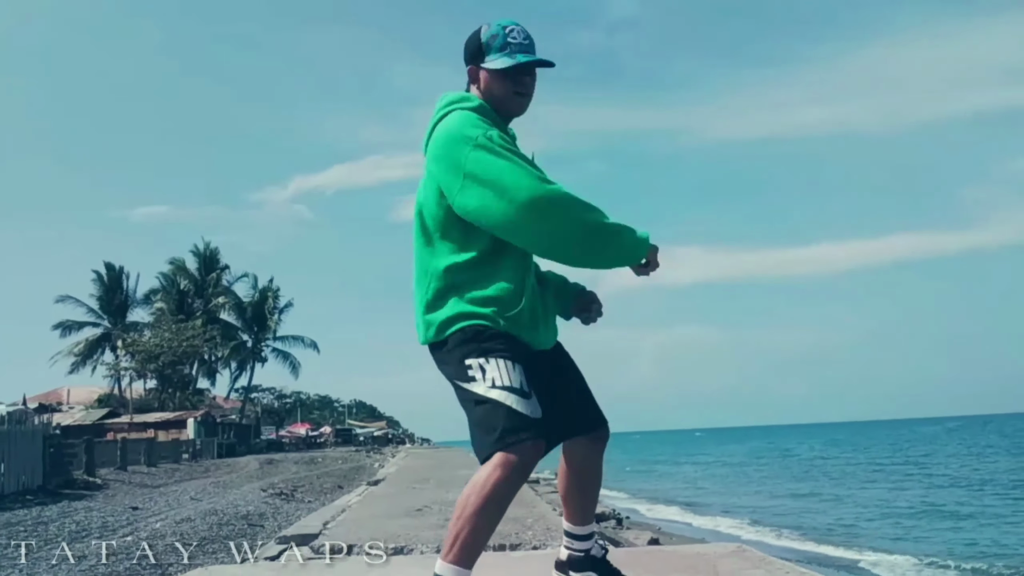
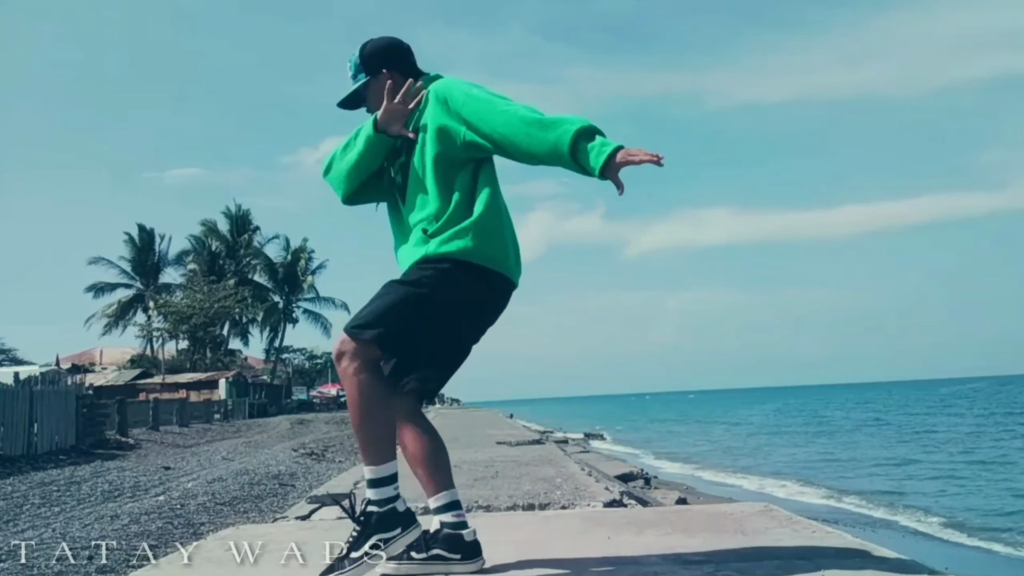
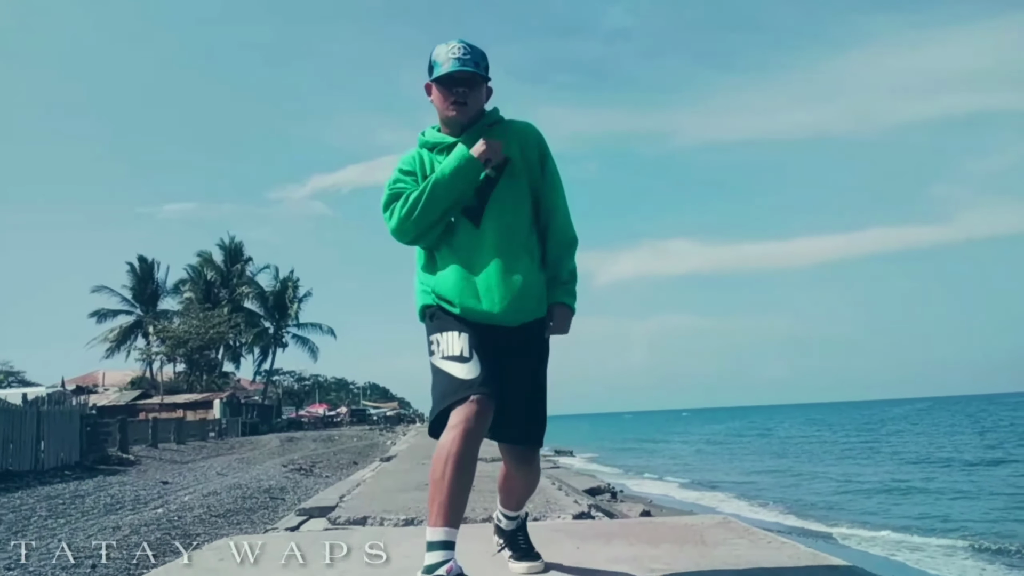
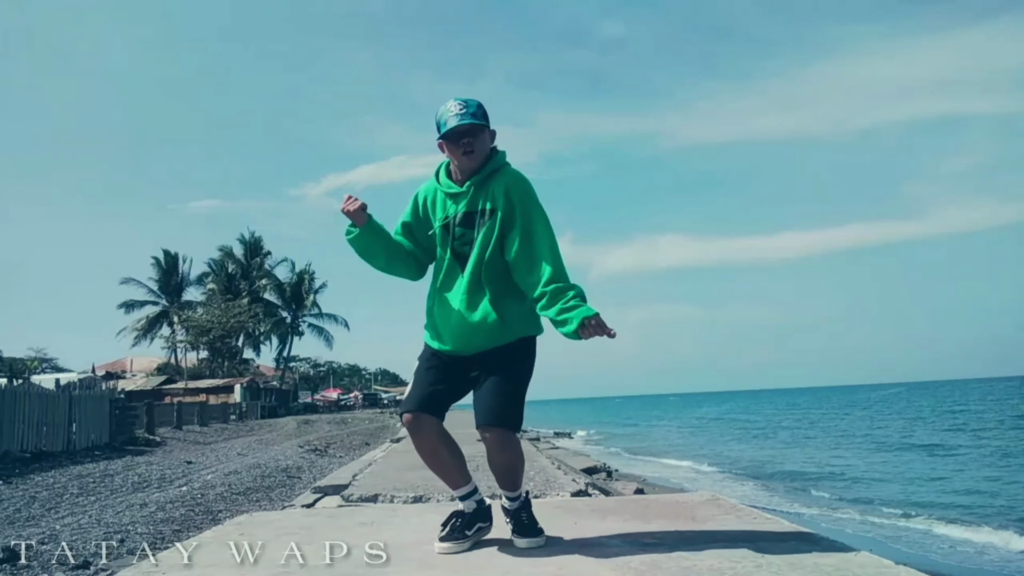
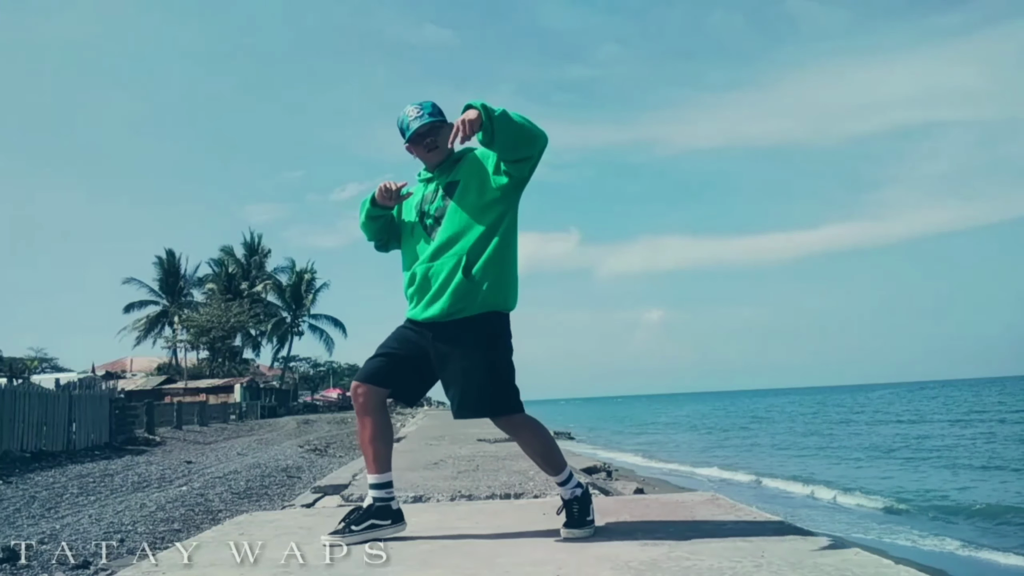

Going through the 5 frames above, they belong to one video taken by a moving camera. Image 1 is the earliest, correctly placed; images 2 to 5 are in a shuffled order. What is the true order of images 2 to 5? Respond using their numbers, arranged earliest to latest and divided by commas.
3, 4, 2, 5
